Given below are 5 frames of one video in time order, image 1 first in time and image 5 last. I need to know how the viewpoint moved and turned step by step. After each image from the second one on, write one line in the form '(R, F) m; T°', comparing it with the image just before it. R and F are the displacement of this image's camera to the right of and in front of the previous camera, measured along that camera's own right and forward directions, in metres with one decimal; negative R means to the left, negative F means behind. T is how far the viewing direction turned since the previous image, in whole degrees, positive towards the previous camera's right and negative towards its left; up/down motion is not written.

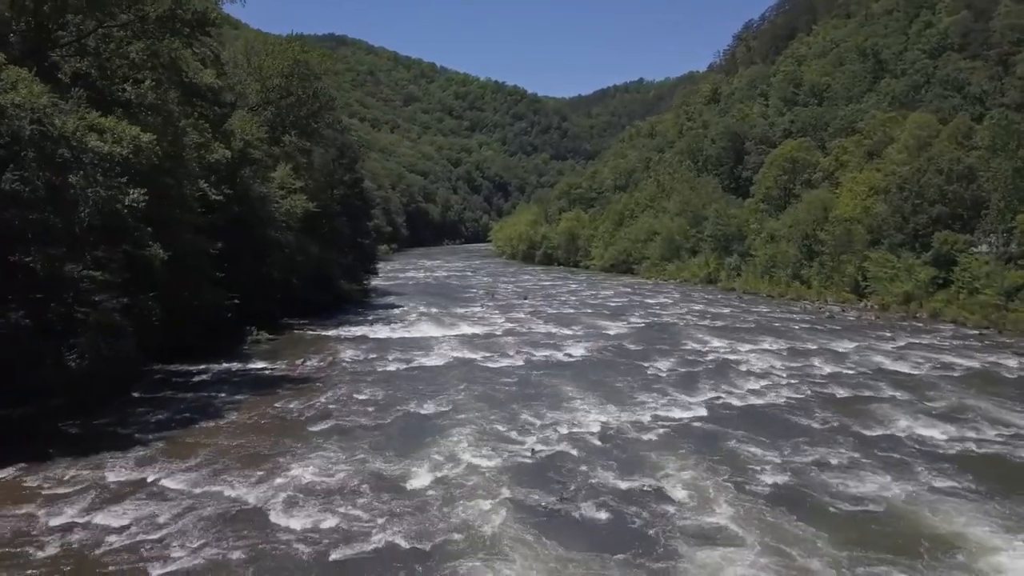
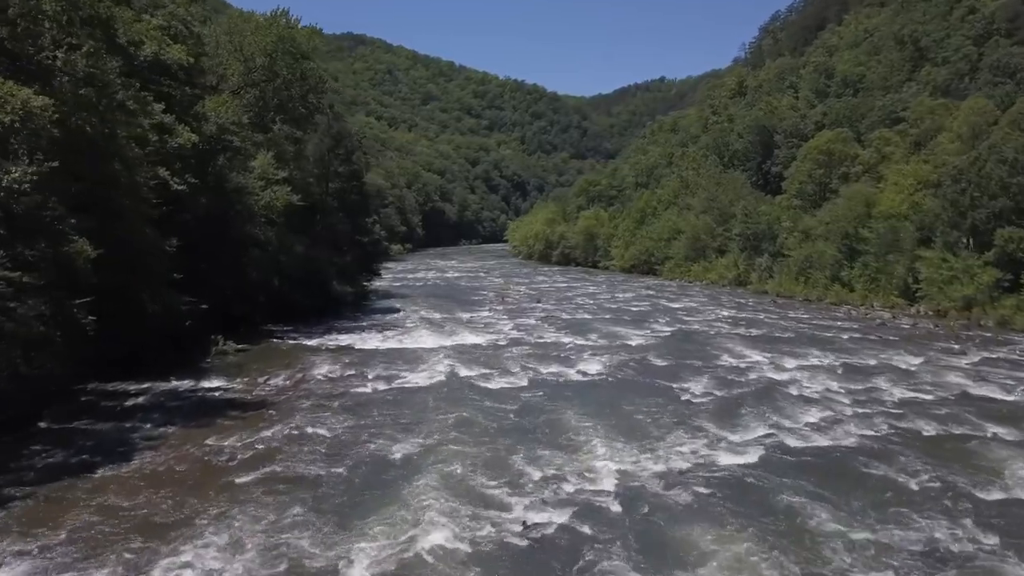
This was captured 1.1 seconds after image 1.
(+0.5, +4.0) m; -1°
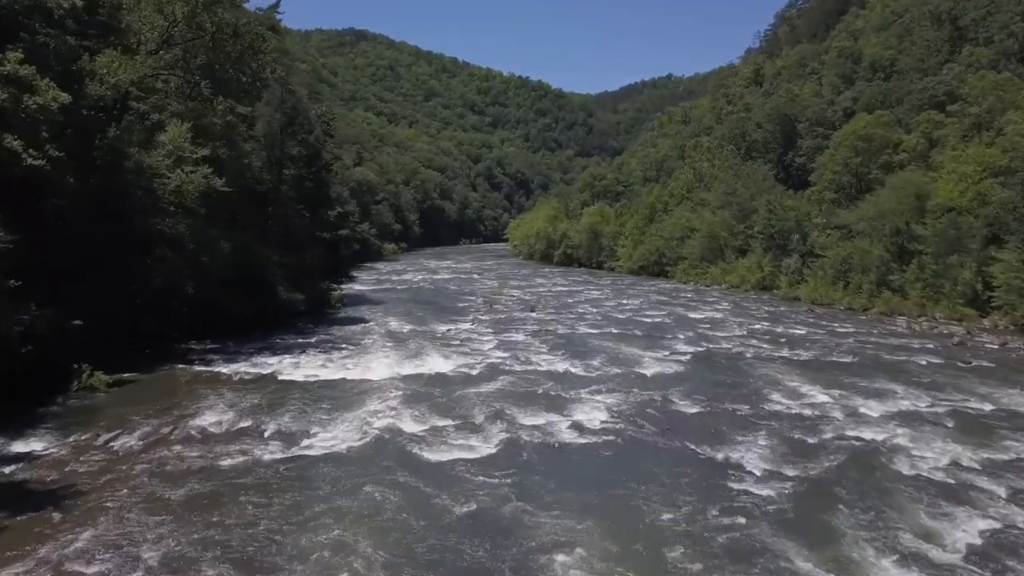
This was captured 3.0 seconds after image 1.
(+0.8, +6.8) m; 0°
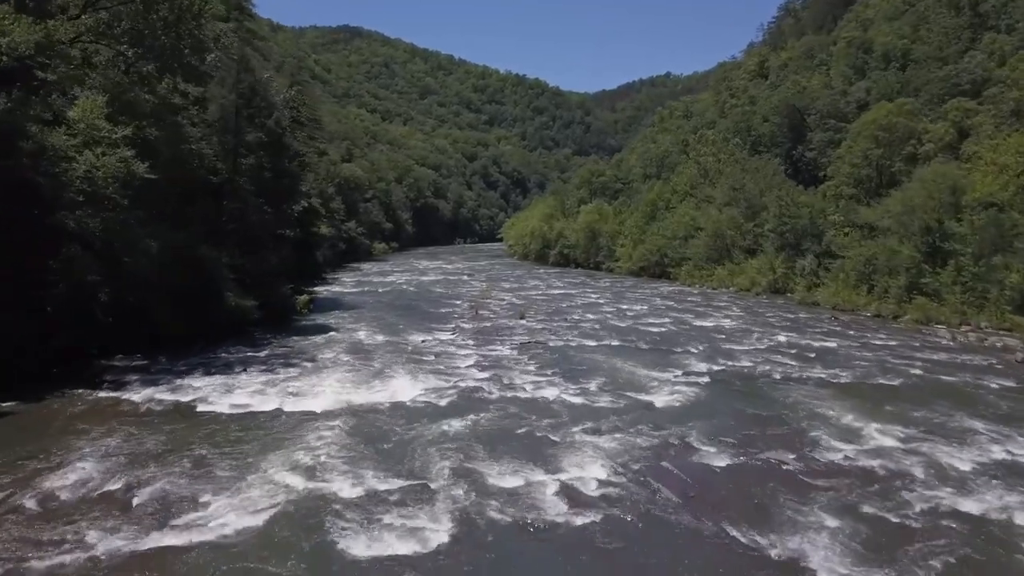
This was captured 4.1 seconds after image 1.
(+0.4, +4.1) m; 0°
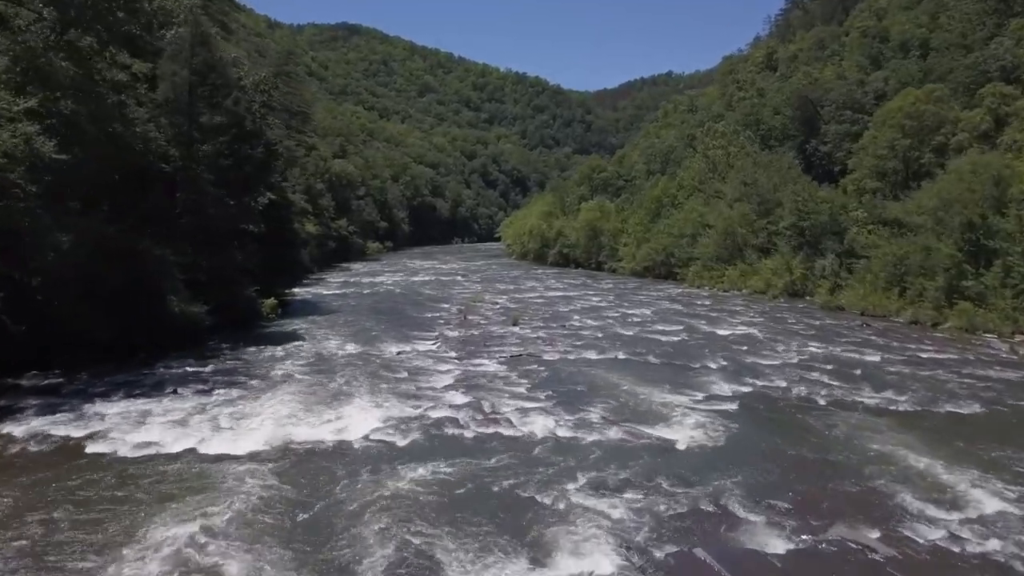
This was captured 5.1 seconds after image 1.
(+0.3, +3.7) m; 0°
